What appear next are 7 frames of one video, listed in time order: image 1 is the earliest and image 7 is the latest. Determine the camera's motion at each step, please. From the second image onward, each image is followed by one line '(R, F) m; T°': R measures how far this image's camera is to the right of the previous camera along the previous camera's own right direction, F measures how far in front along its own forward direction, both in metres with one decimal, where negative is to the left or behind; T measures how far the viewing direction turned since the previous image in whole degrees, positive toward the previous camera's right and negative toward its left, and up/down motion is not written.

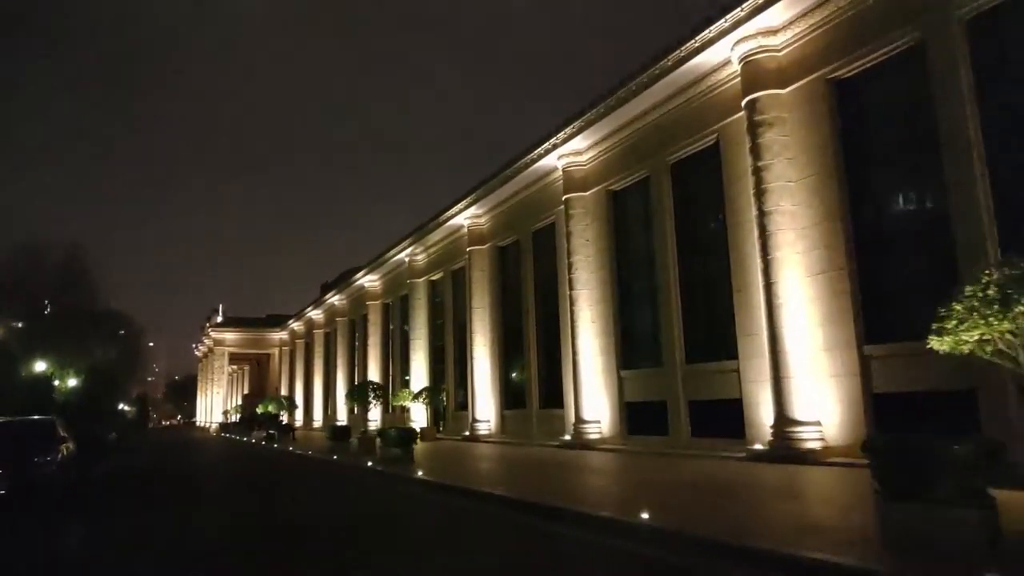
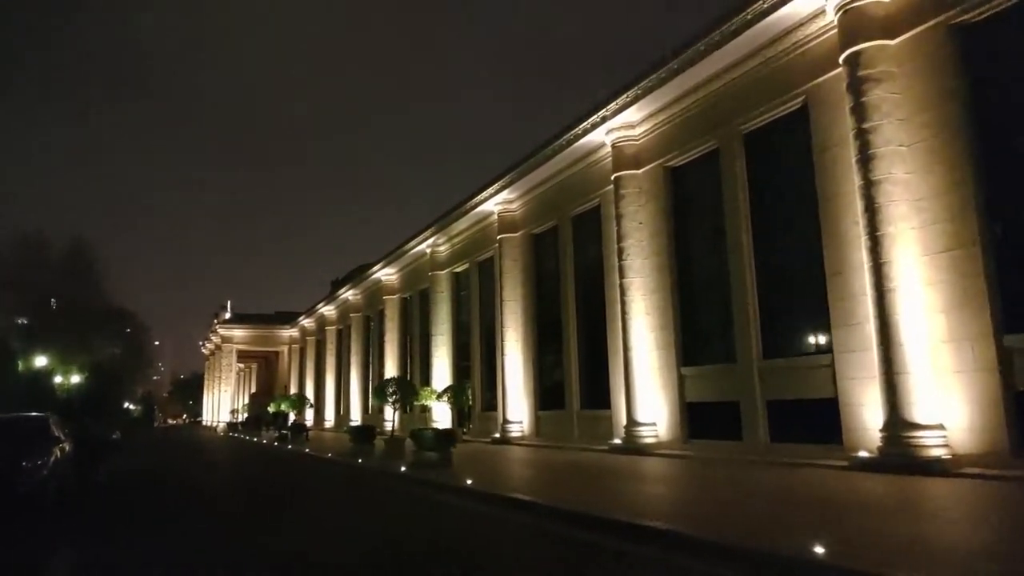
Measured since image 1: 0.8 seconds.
(-1.0, +2.0) m; 0°
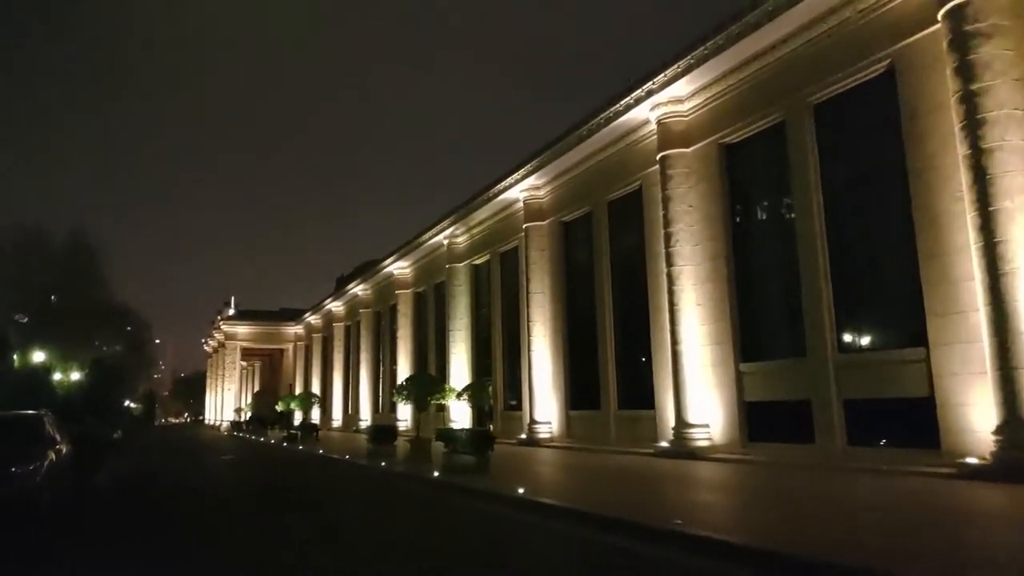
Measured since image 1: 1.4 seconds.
(-0.9, +1.6) m; 0°
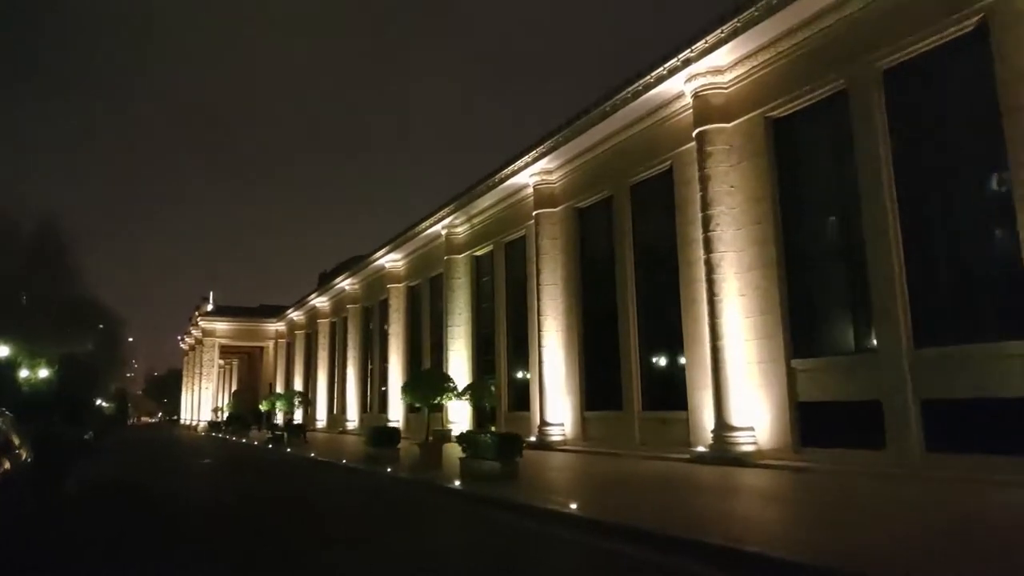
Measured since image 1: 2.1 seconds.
(-0.9, +1.8) m; +2°
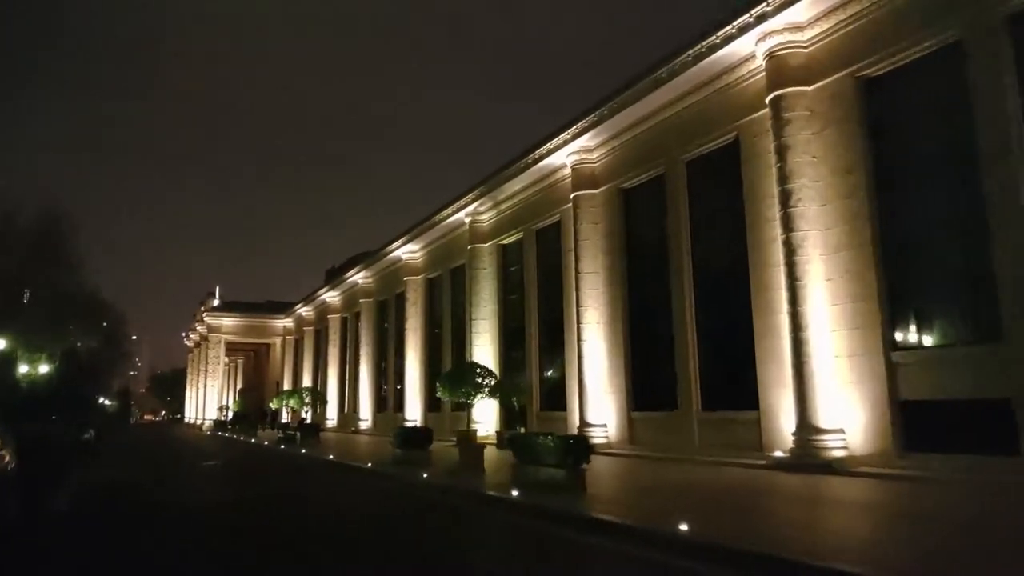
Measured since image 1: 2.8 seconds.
(-1.0, +1.8) m; 0°
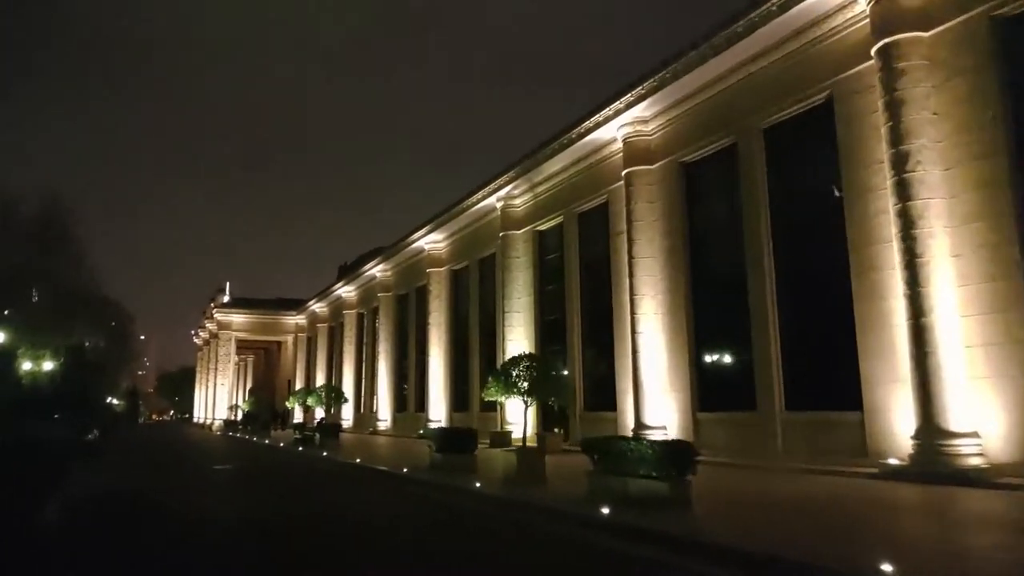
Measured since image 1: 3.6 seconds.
(-1.0, +2.0) m; -1°
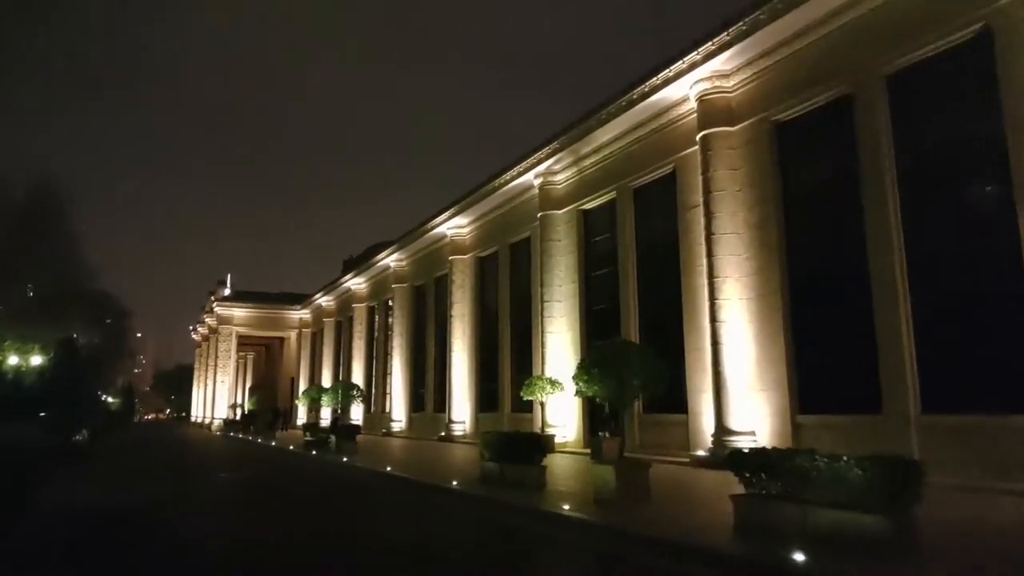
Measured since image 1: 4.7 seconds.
(-1.3, +2.7) m; 0°
